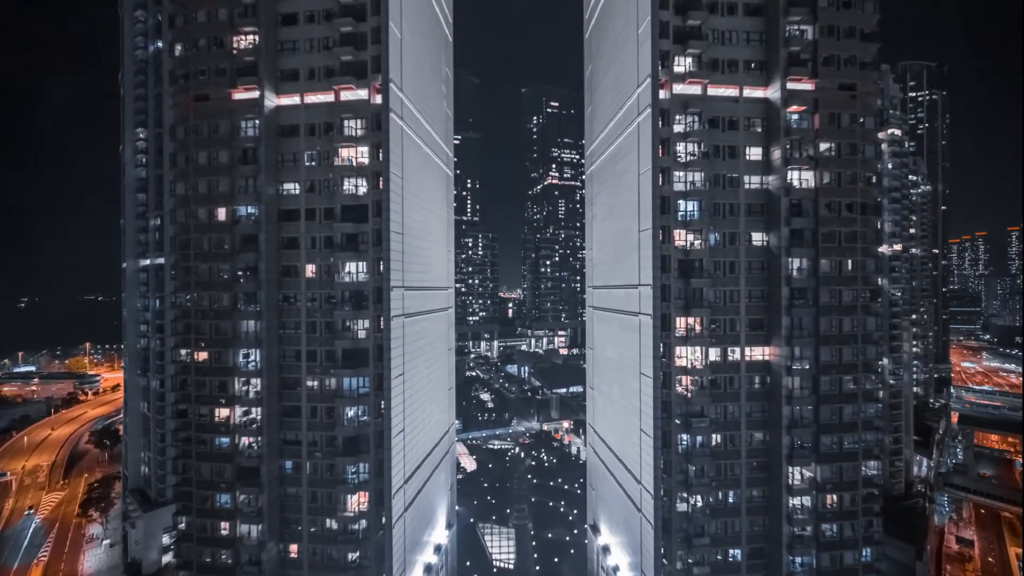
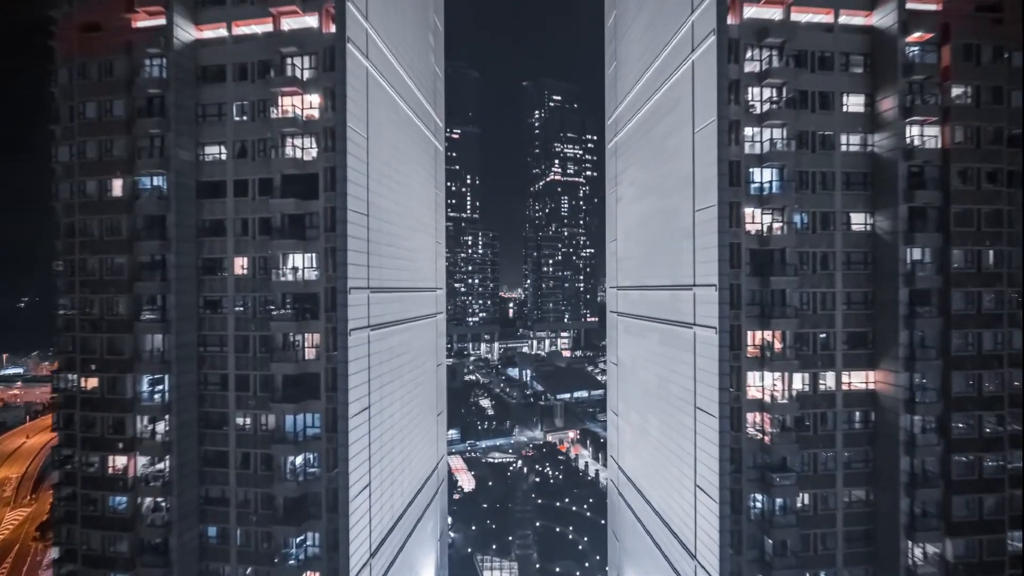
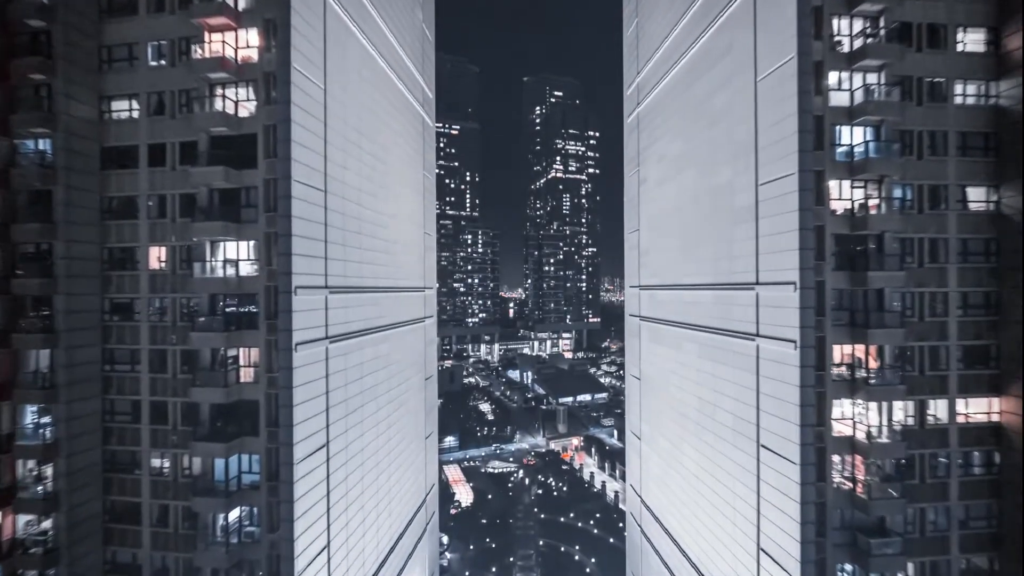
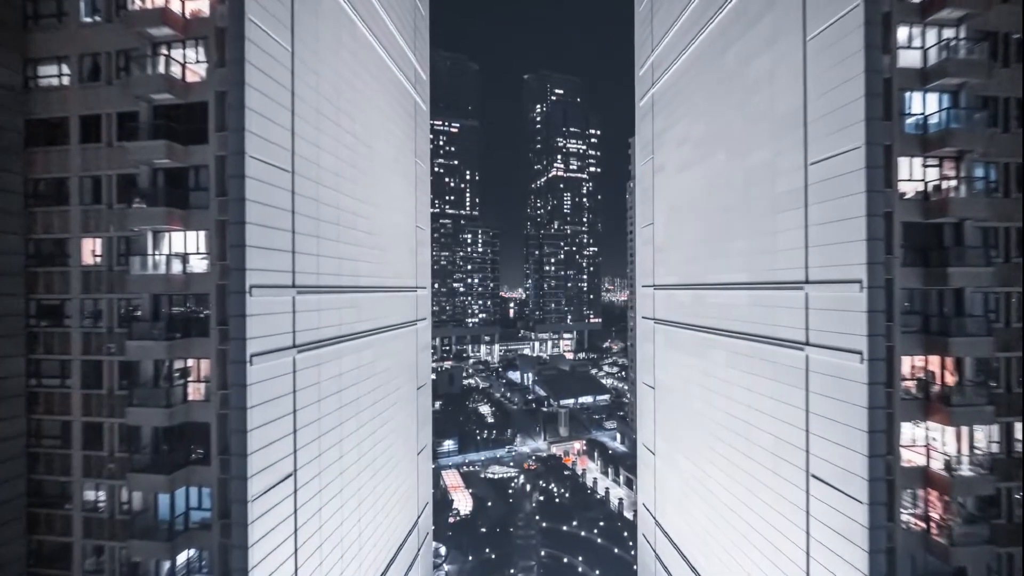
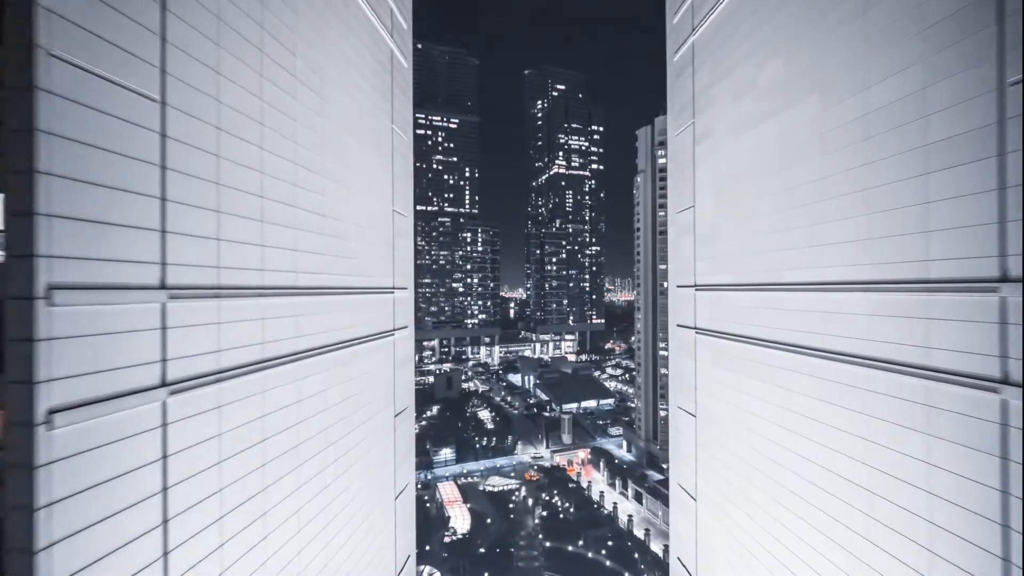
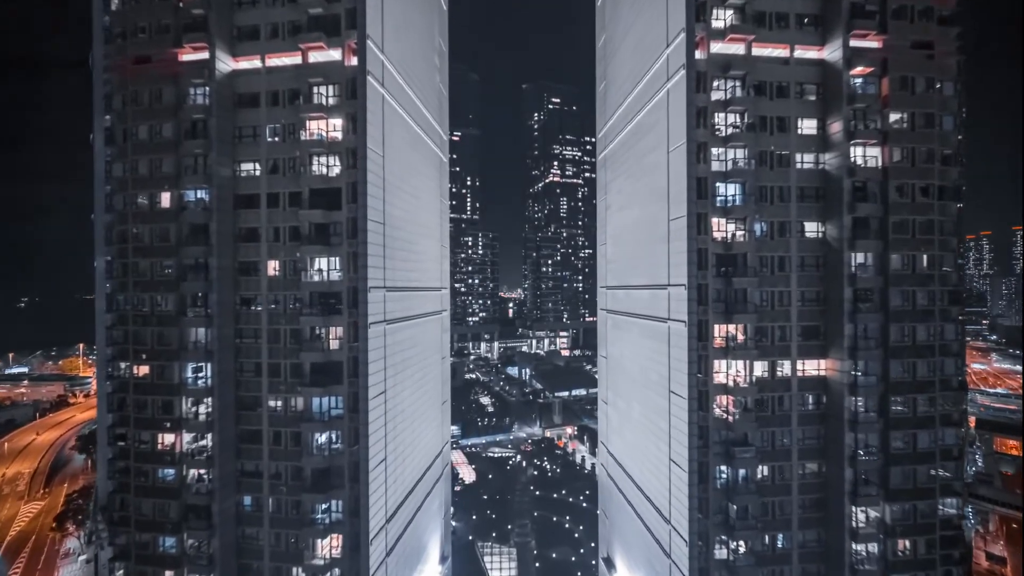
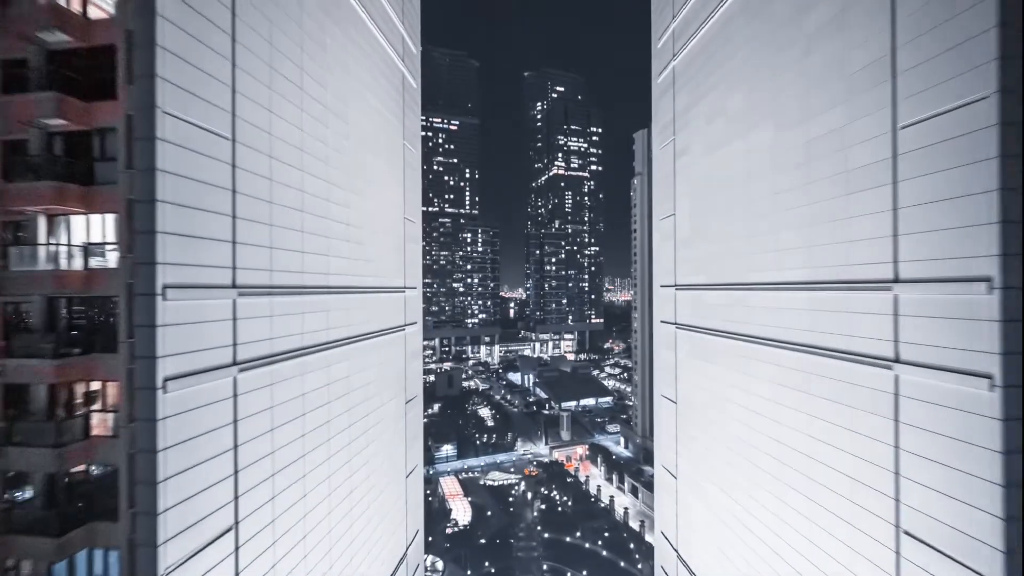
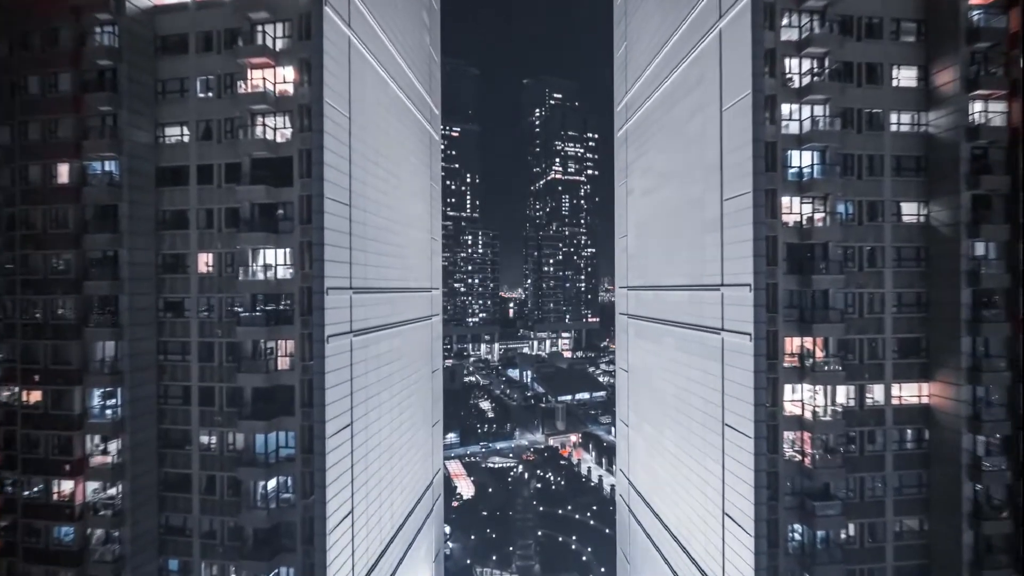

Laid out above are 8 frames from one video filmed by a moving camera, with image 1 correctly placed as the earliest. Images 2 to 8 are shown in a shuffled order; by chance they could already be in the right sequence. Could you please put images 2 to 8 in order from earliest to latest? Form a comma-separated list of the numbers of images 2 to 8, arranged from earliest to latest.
6, 2, 8, 3, 4, 7, 5
